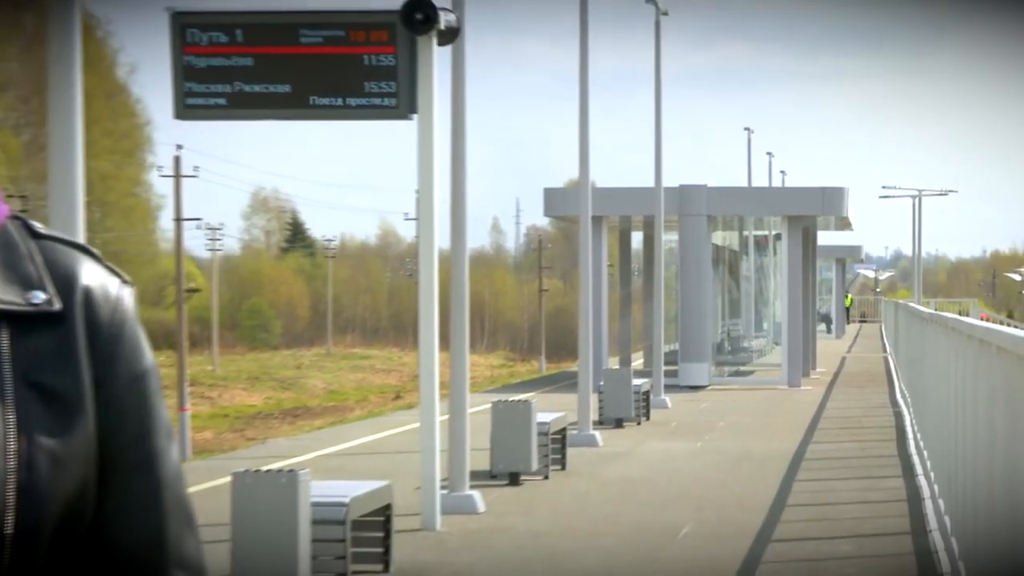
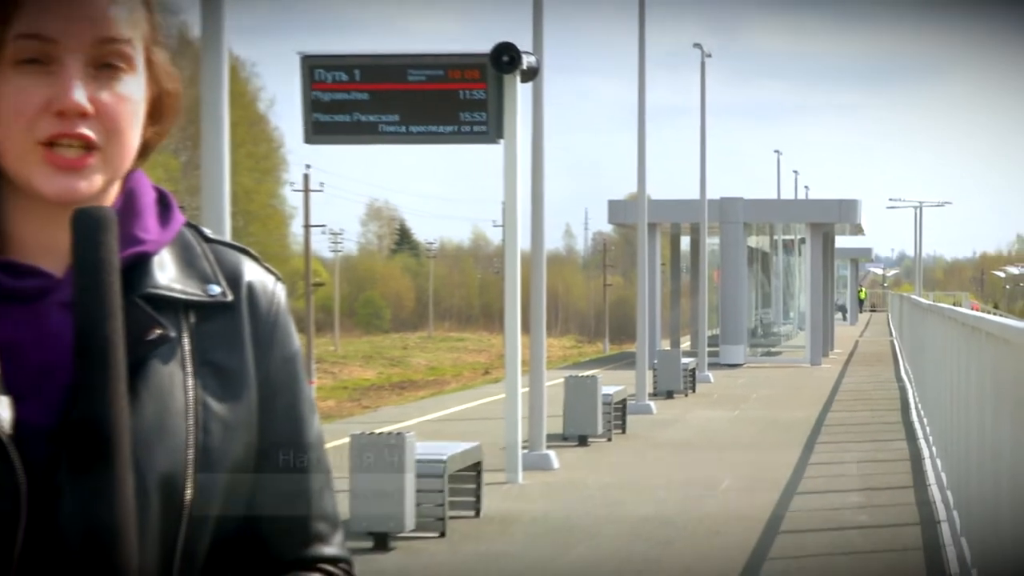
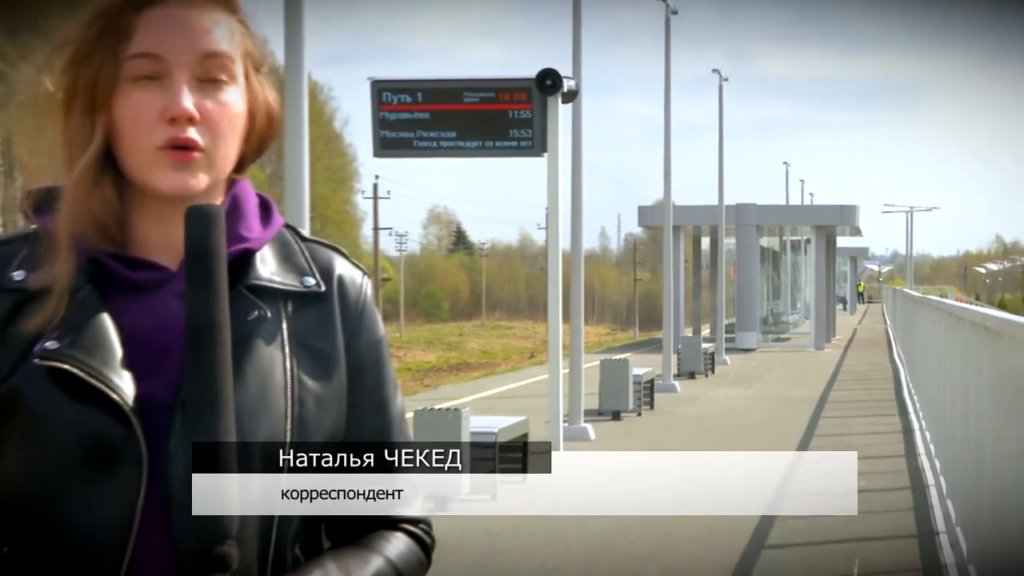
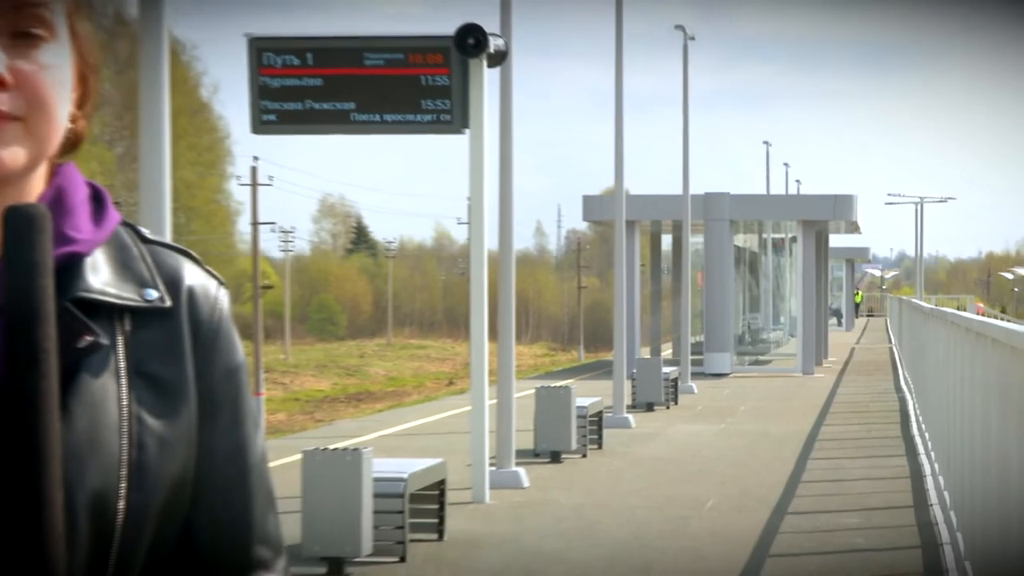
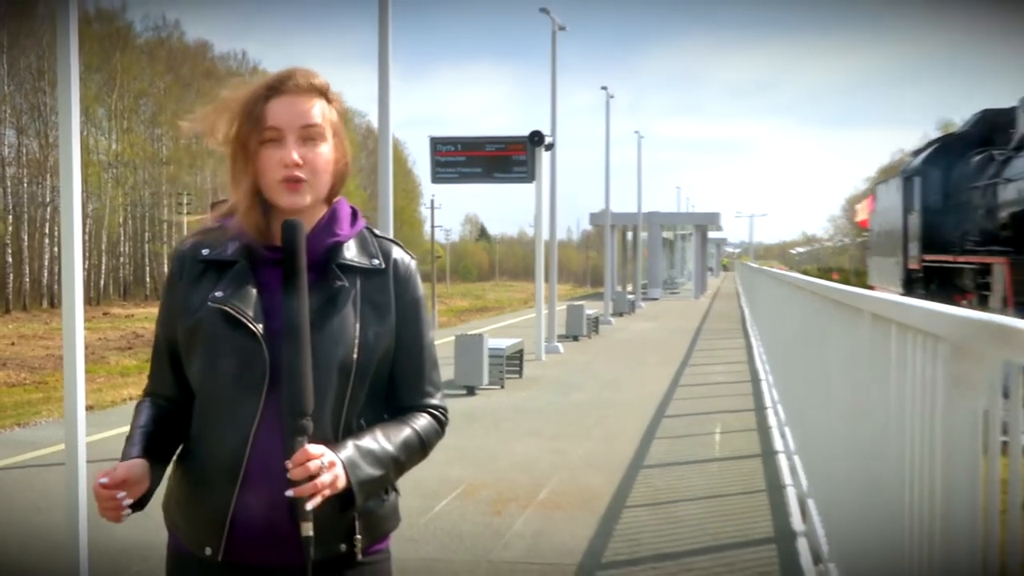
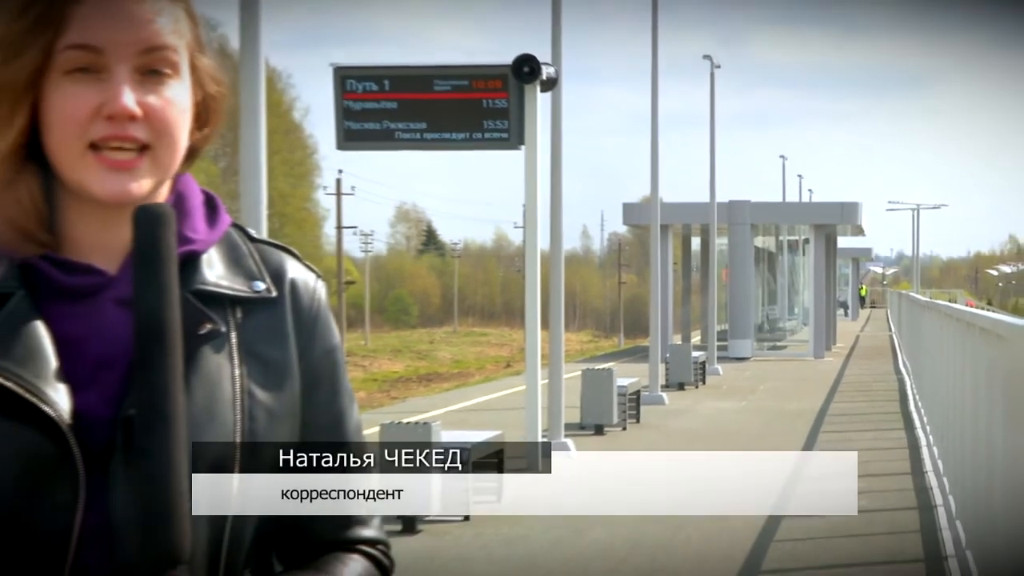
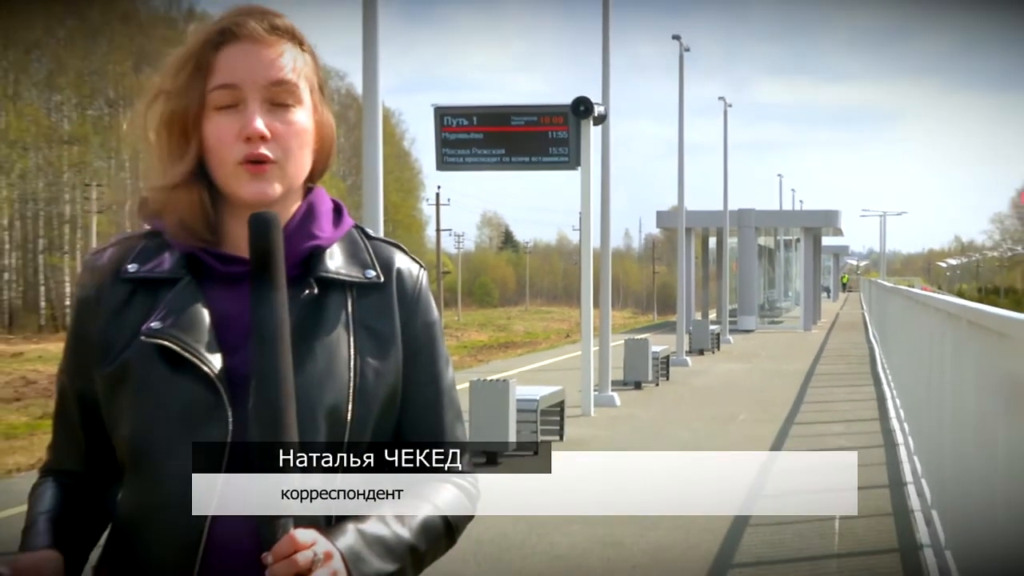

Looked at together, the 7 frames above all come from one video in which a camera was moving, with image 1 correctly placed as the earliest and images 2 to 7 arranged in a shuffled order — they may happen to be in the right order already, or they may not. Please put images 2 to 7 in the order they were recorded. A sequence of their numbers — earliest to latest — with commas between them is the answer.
4, 2, 6, 3, 7, 5
